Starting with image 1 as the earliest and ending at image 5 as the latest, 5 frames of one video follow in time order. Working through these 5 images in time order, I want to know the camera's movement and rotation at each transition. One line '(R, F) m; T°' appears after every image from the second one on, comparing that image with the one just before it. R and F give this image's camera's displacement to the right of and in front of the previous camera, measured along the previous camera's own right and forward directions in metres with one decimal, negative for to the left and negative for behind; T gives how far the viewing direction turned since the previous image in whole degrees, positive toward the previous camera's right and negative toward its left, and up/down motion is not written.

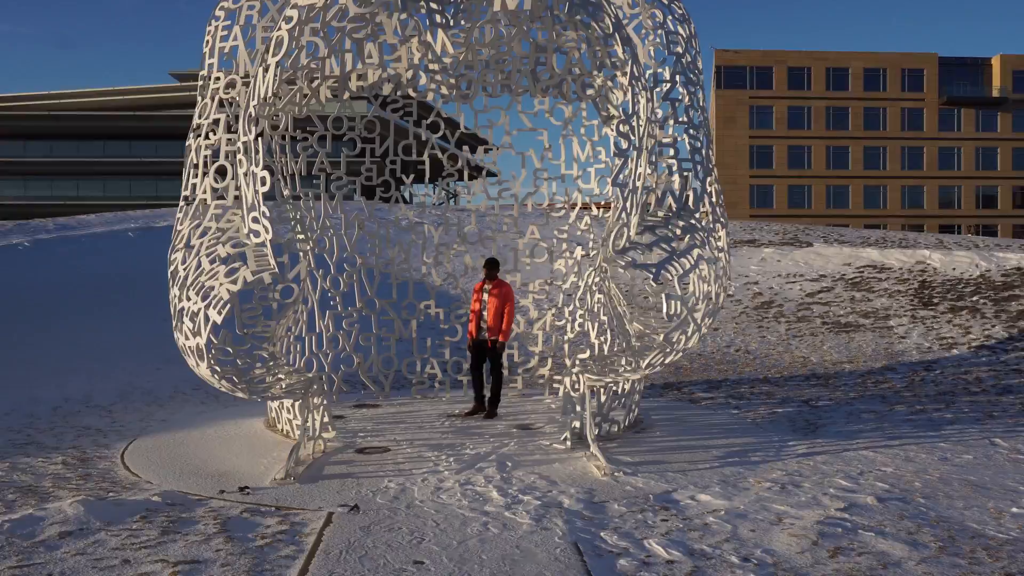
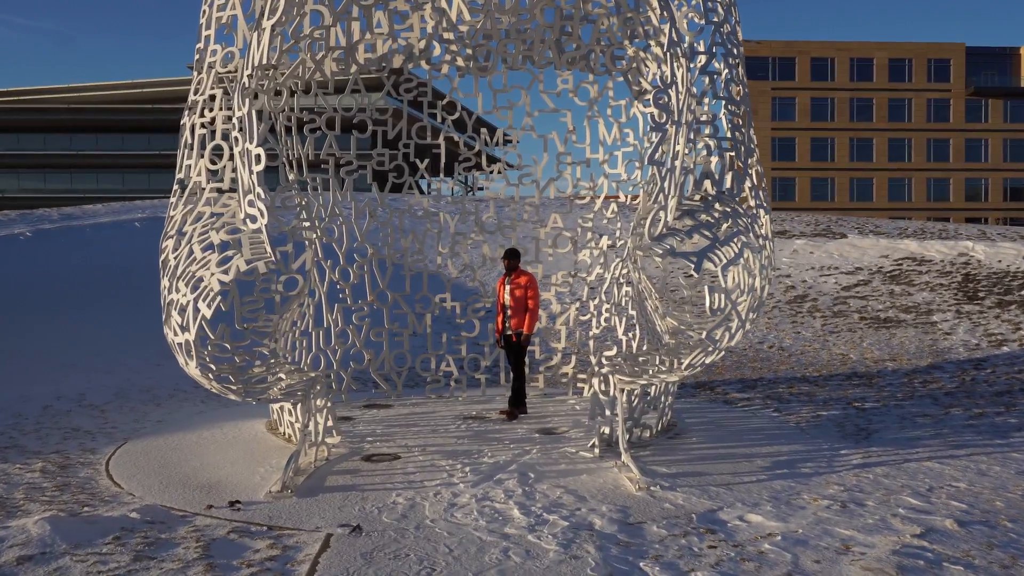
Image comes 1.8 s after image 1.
(0.0, +0.6) m; -1°
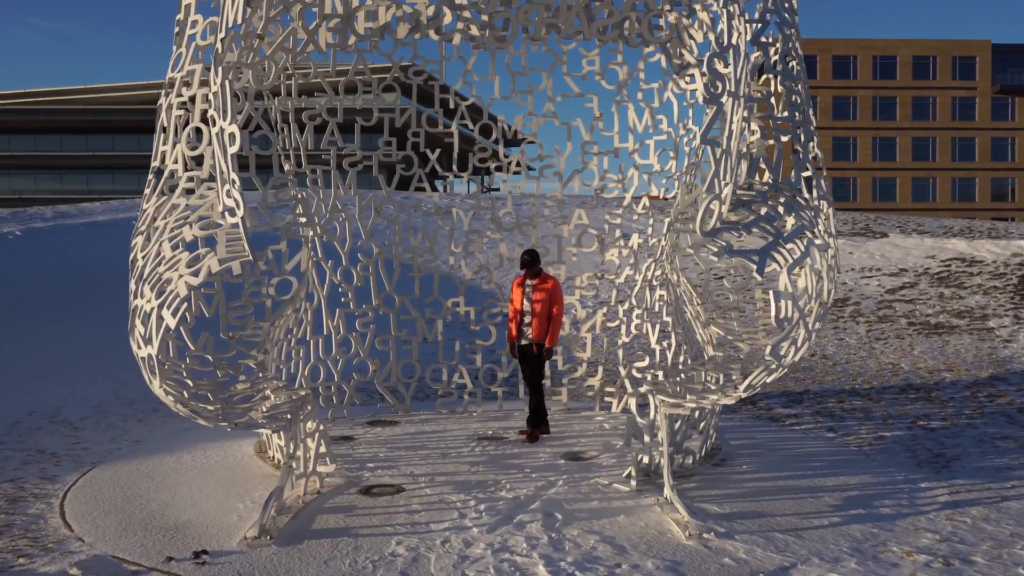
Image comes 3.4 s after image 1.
(0.0, +0.8) m; -1°
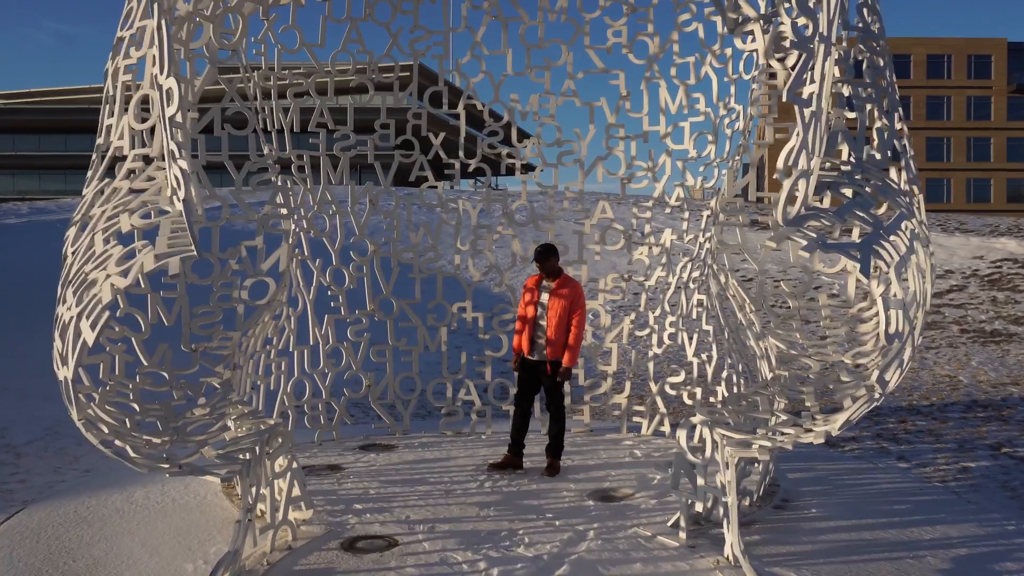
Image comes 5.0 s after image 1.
(-0.1, +0.9) m; 0°
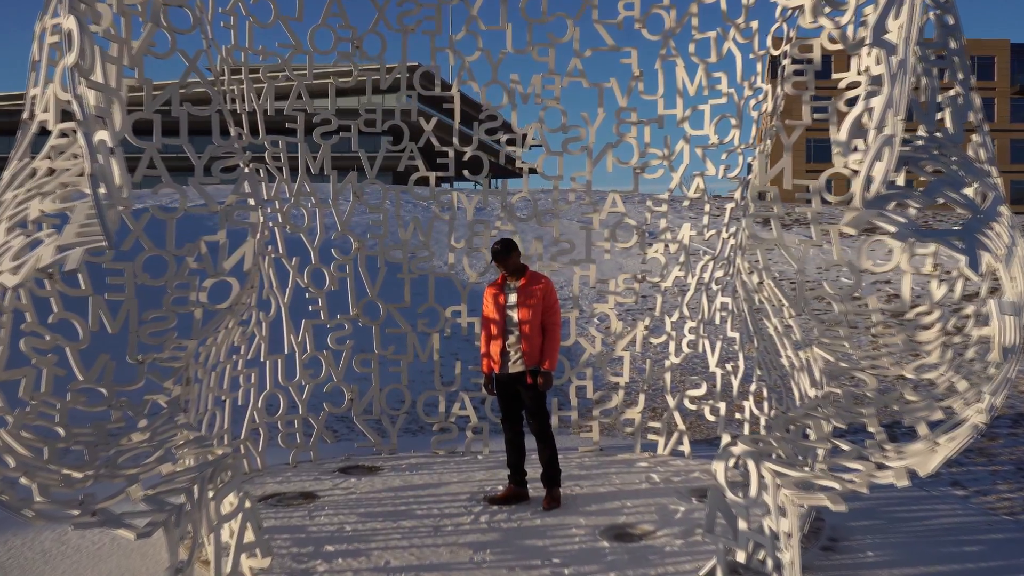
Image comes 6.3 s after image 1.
(0.0, +0.7) m; 0°
